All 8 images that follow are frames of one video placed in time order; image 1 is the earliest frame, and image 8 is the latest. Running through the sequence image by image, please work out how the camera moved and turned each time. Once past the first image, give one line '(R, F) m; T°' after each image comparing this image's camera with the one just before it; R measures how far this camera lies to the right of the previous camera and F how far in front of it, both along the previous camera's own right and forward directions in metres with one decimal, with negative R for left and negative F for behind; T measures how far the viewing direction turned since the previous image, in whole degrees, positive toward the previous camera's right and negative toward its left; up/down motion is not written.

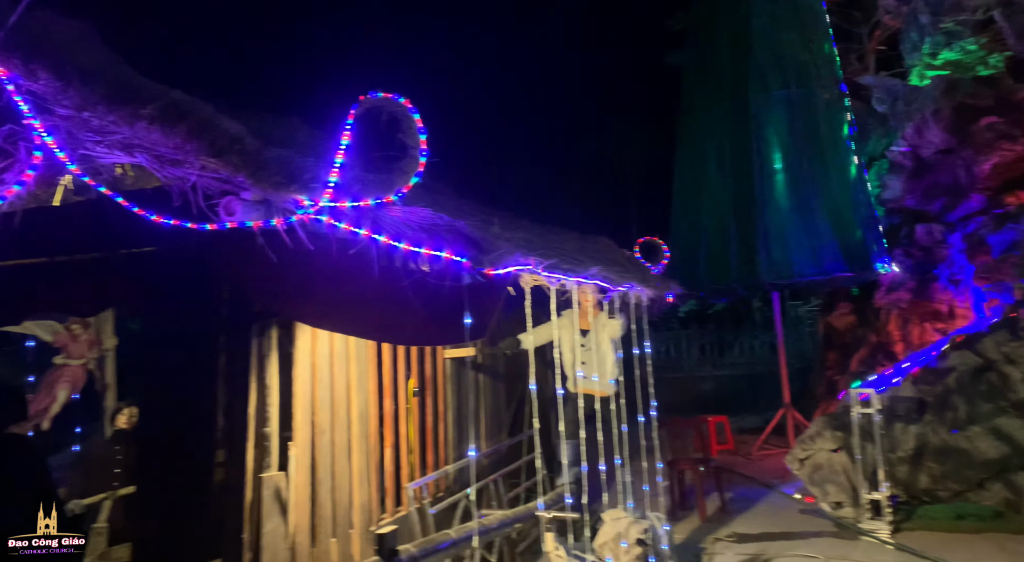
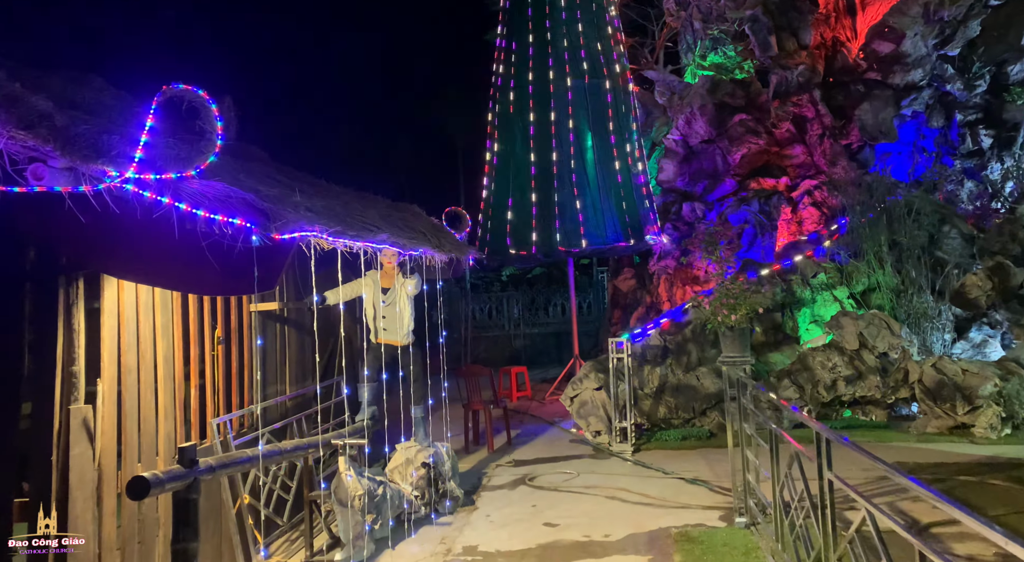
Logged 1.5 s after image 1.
(+0.3, -1.2) m; +13°
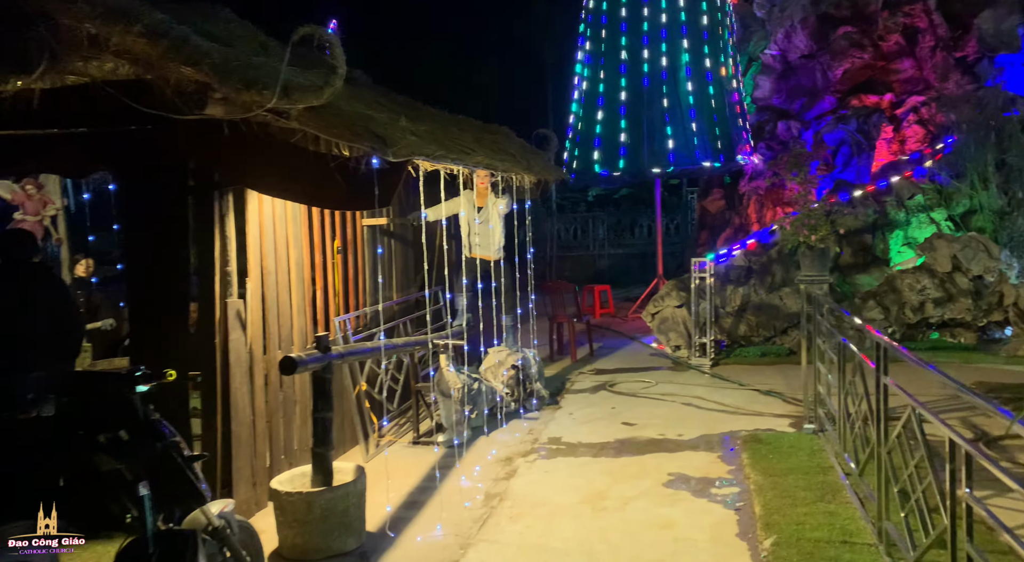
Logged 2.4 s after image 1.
(0.0, -0.5) m; -7°
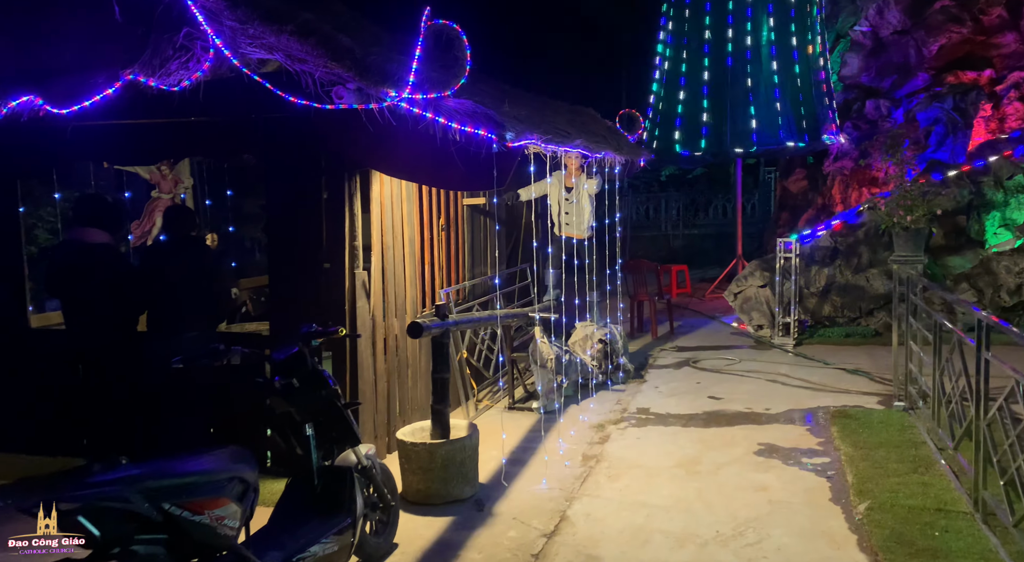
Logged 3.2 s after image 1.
(-0.2, -0.4) m; -5°
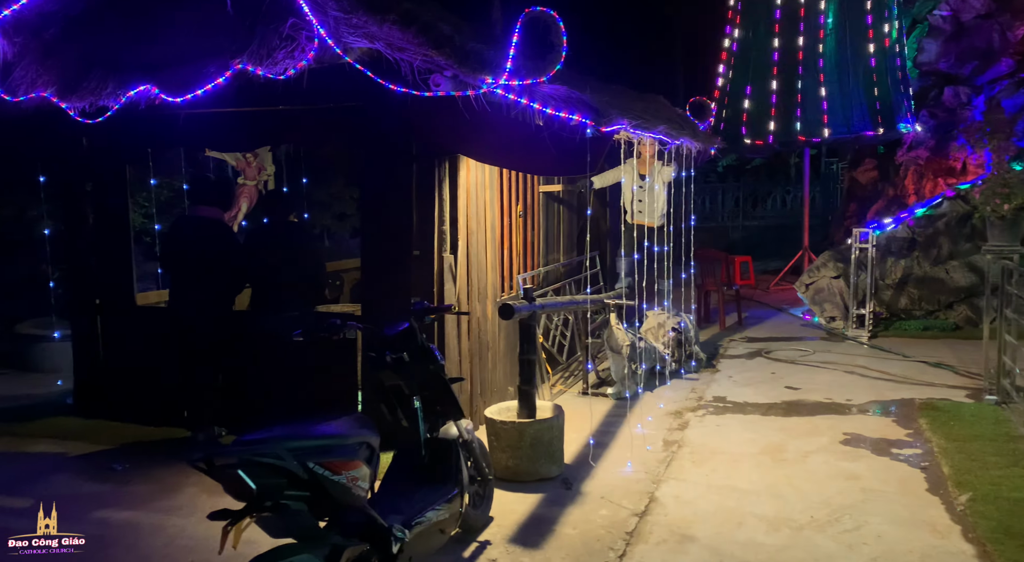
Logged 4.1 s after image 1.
(-0.3, -0.1) m; -4°
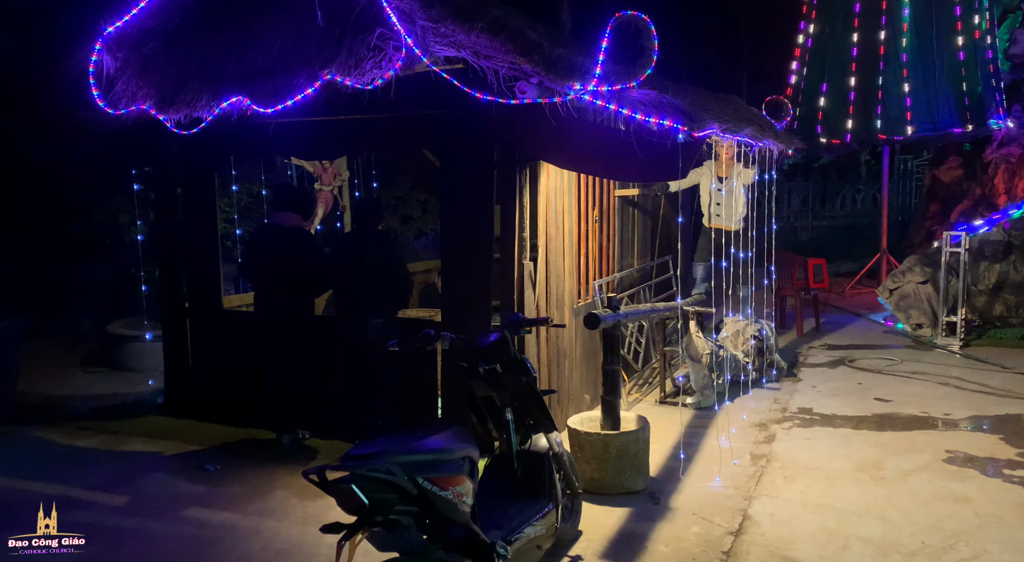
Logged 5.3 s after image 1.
(-0.2, +0.1) m; -4°
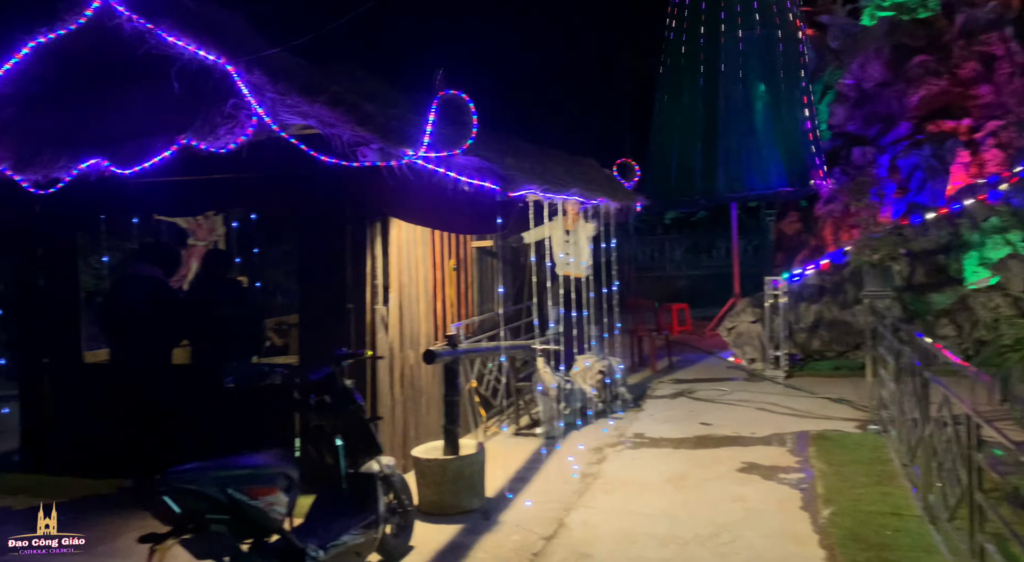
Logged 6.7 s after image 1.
(+0.4, -0.7) m; +8°
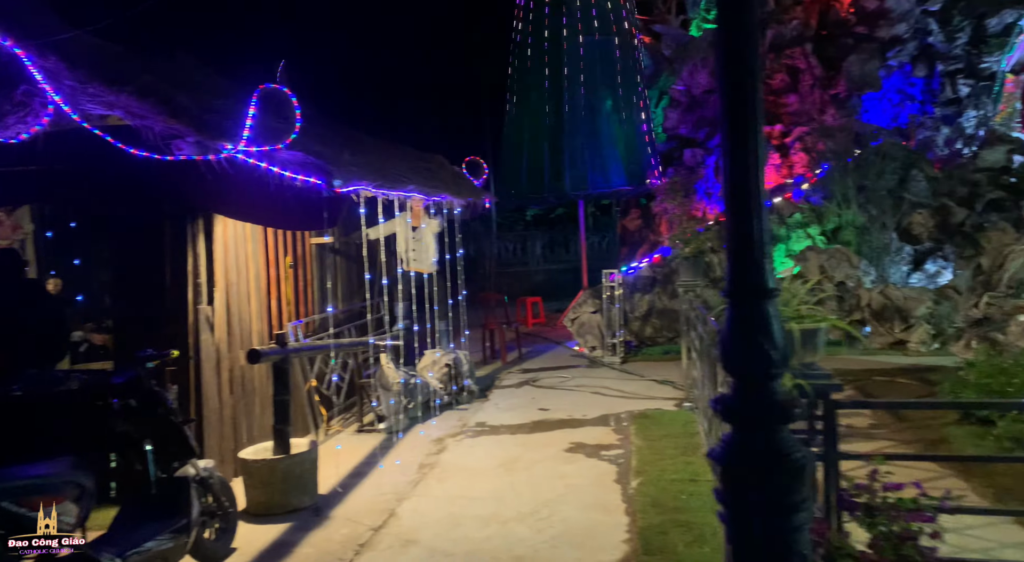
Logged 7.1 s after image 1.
(+0.3, -0.2) m; +10°
